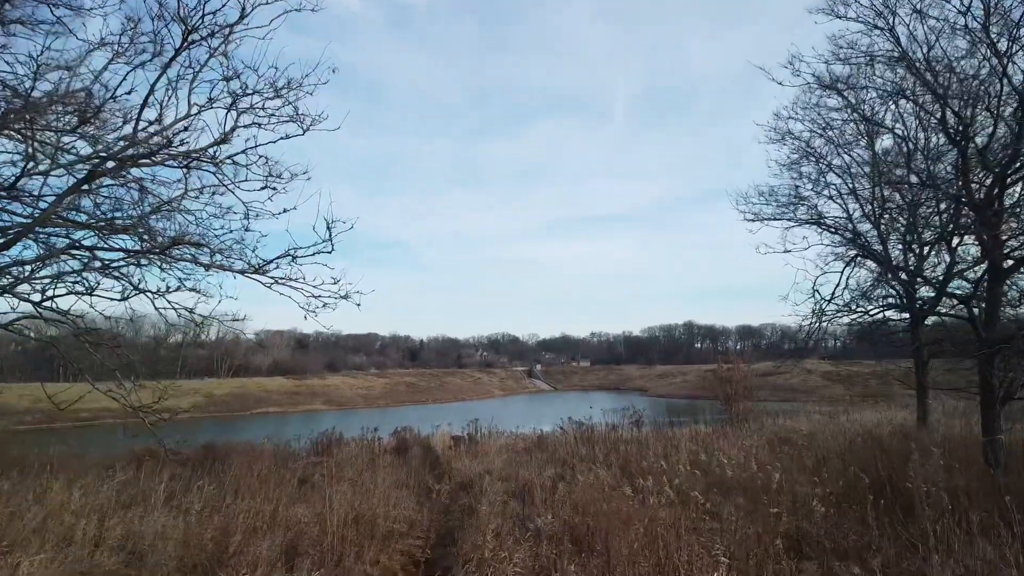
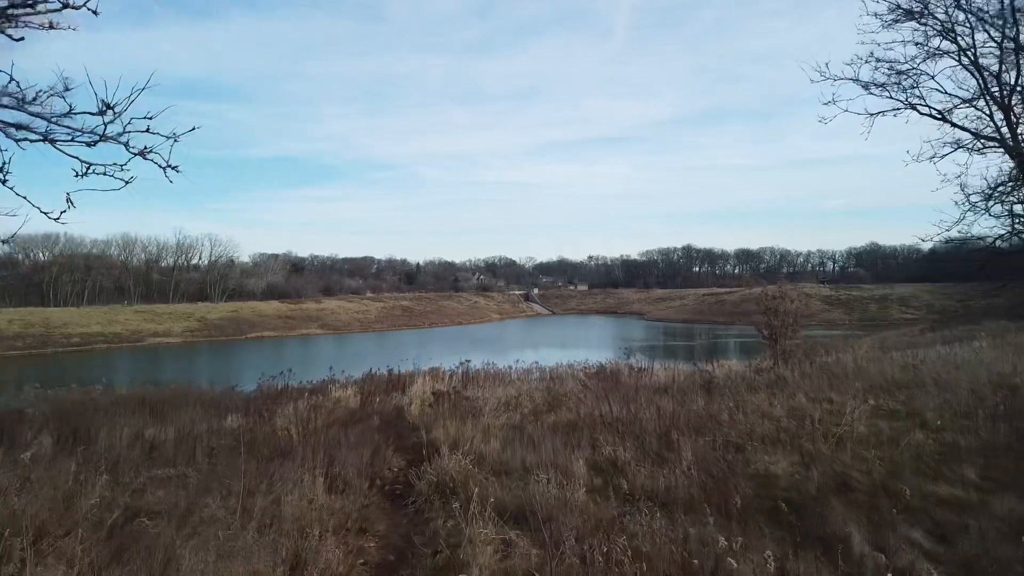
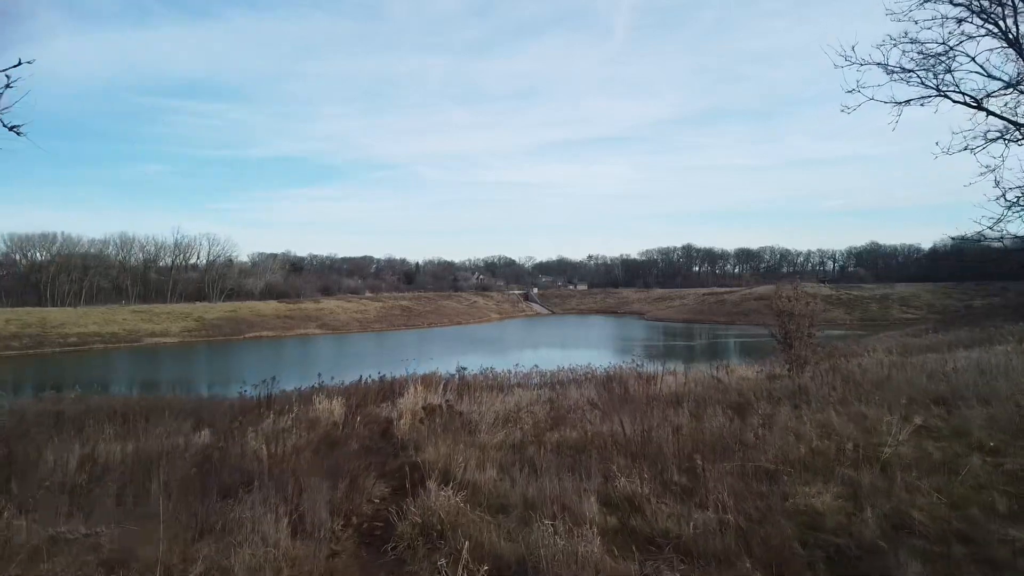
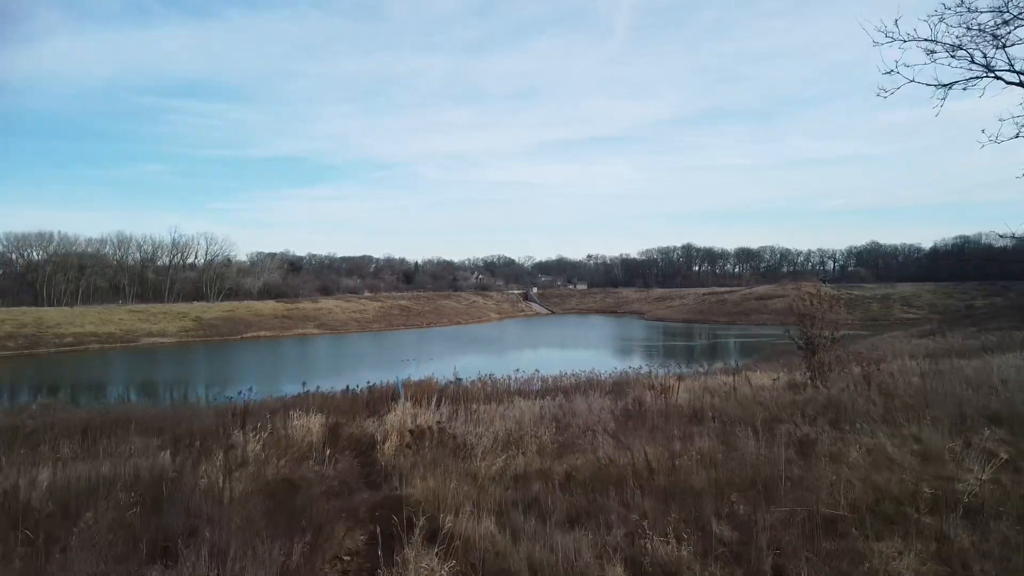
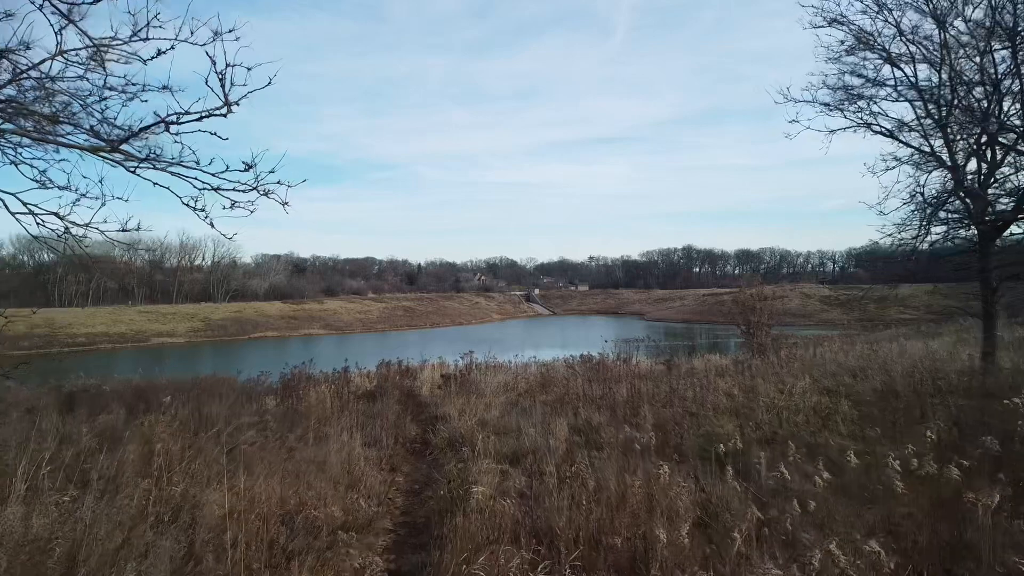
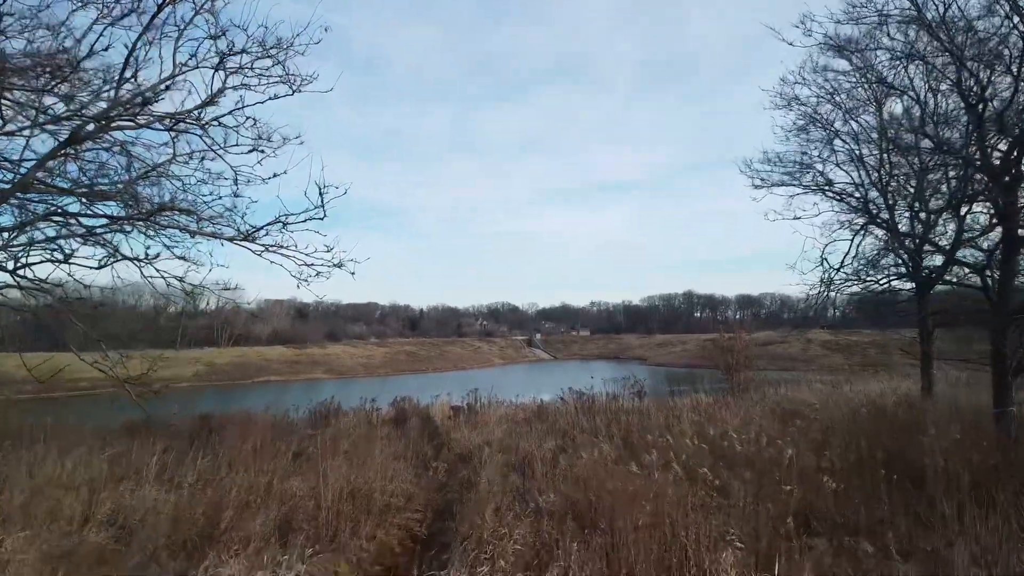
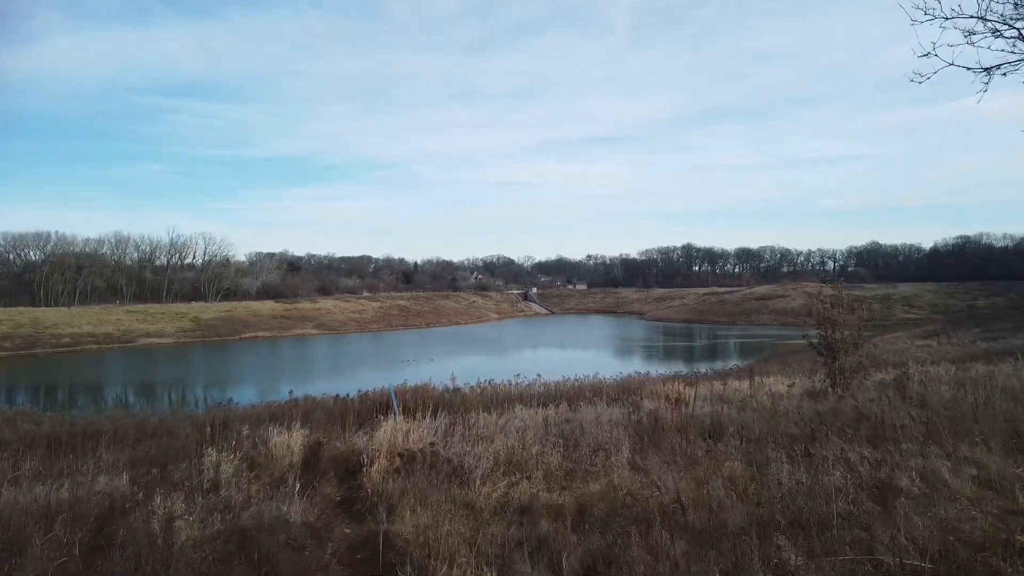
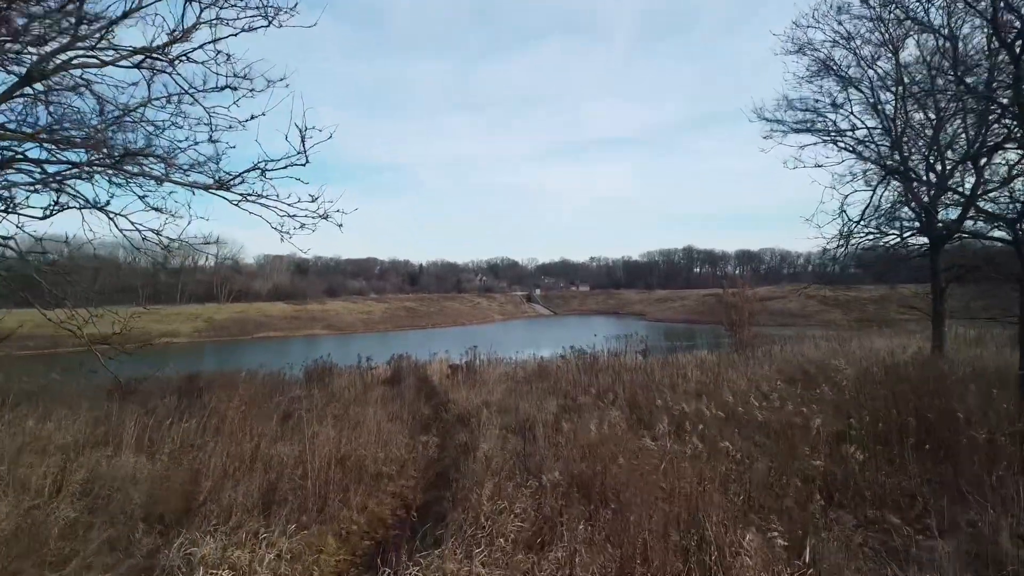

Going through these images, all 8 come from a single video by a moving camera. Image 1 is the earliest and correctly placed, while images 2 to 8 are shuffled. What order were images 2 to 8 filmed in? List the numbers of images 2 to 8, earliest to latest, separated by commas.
6, 8, 5, 2, 3, 4, 7
